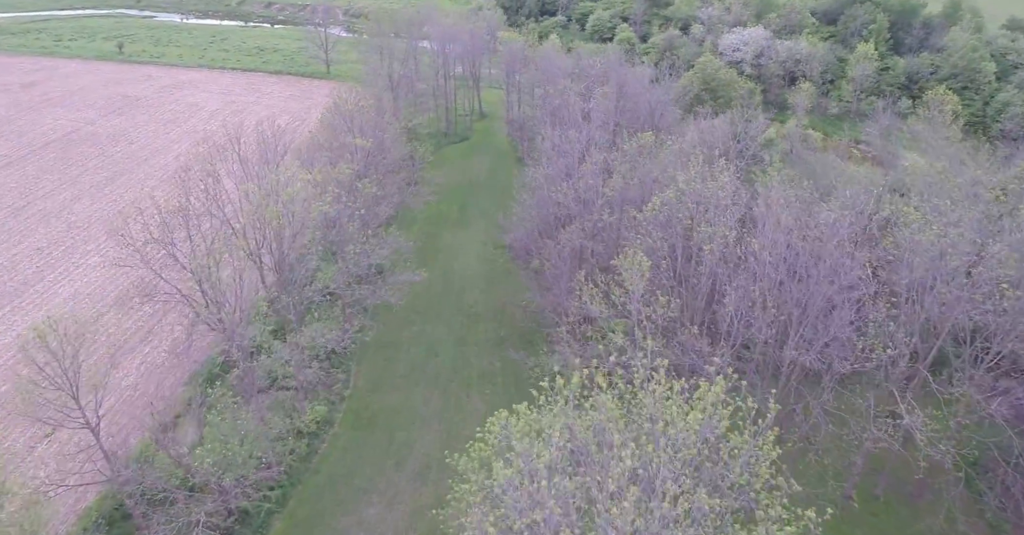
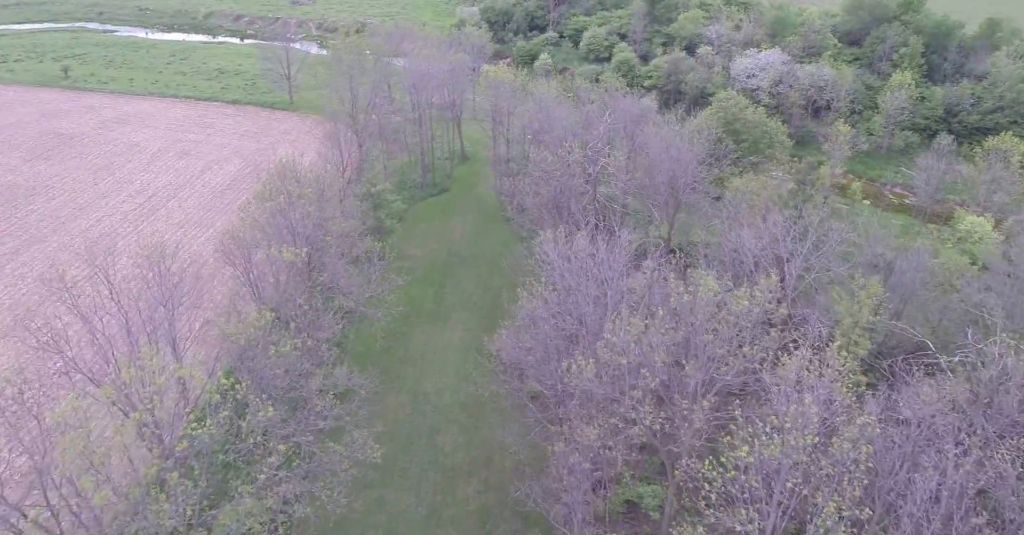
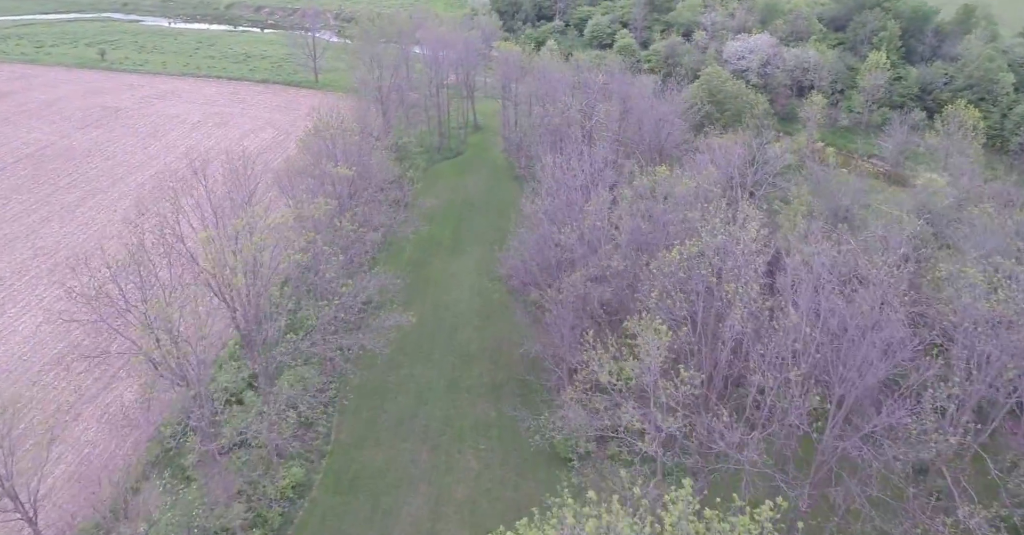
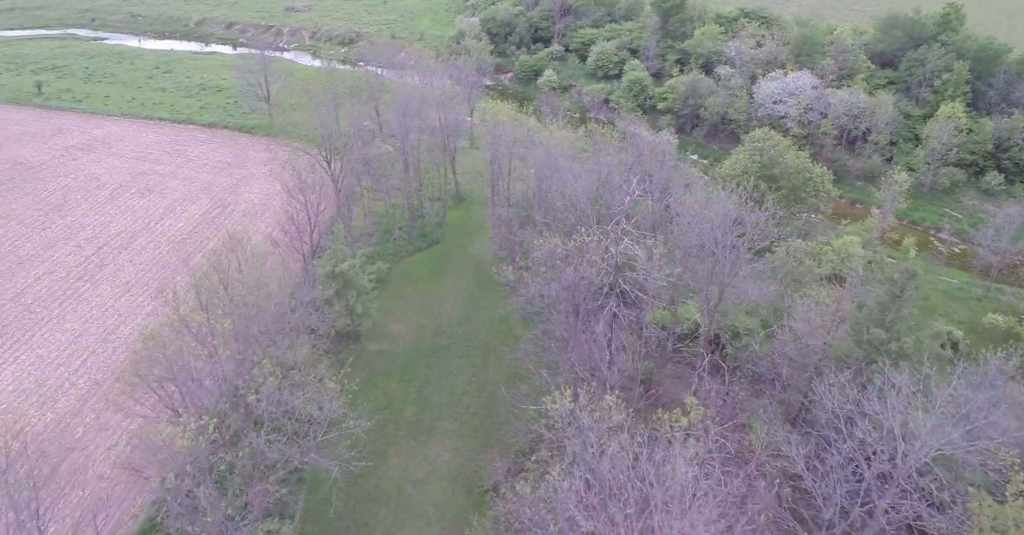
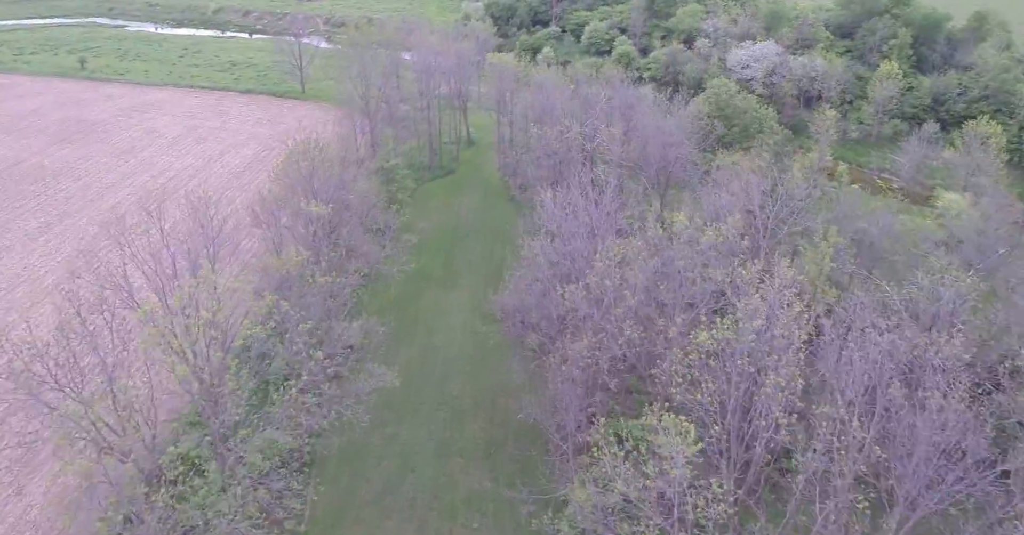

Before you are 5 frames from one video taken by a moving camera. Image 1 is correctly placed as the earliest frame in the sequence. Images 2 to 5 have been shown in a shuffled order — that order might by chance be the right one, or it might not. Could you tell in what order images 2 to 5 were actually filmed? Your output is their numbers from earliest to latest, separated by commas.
3, 5, 2, 4
